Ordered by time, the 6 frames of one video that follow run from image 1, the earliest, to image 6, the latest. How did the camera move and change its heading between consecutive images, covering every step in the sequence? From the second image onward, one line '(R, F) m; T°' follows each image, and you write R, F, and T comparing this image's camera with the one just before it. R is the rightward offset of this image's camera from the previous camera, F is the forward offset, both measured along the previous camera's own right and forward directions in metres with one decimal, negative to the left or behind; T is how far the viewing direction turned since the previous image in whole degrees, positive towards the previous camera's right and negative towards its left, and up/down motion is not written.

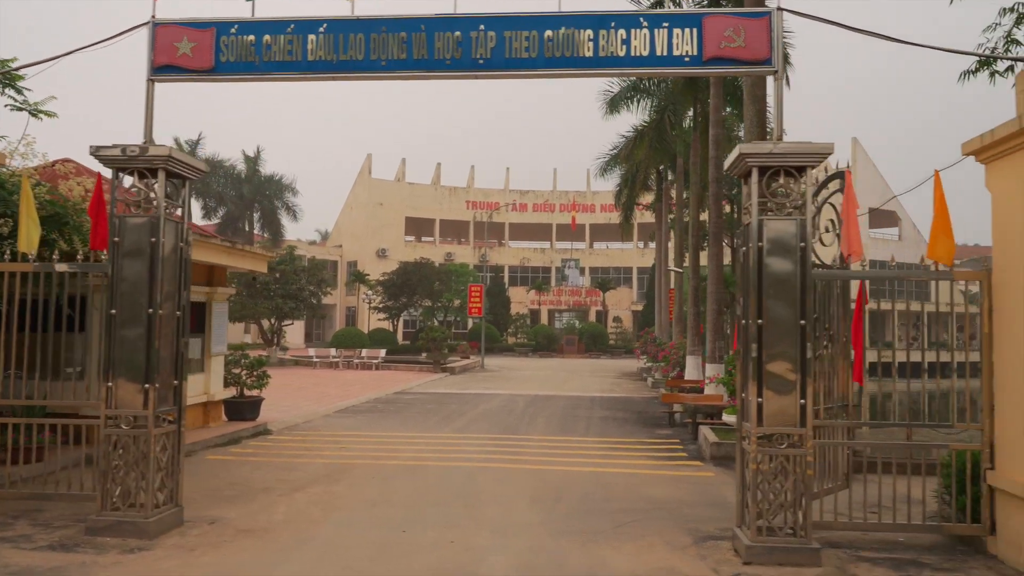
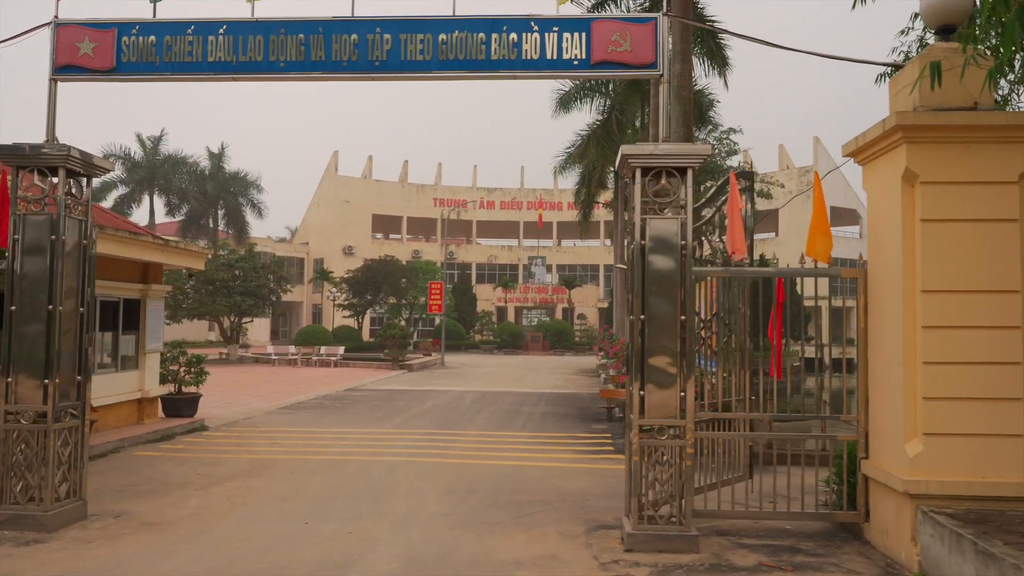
(+0.6, -0.2) m; +2°
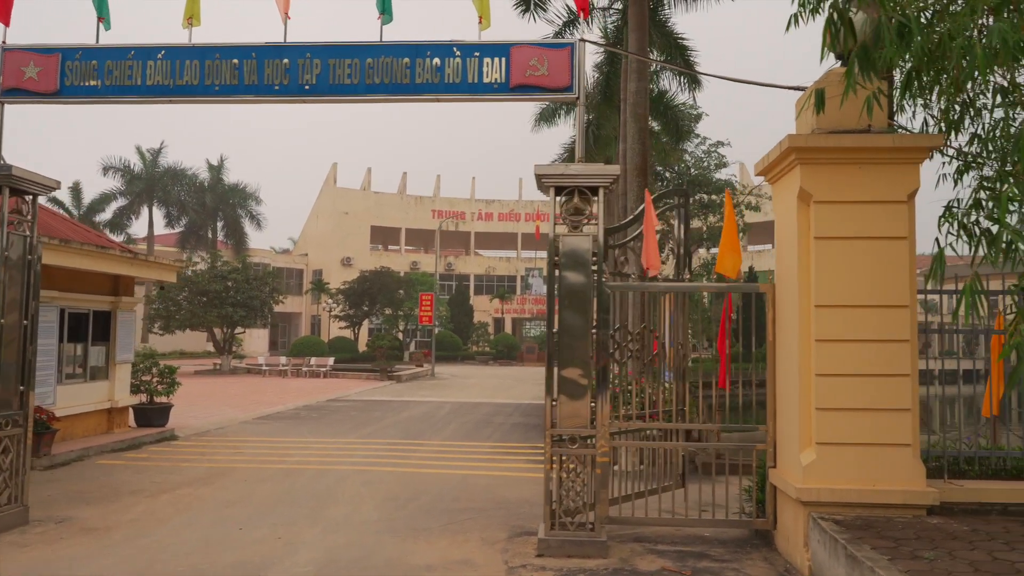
(+0.7, -0.3) m; -1°
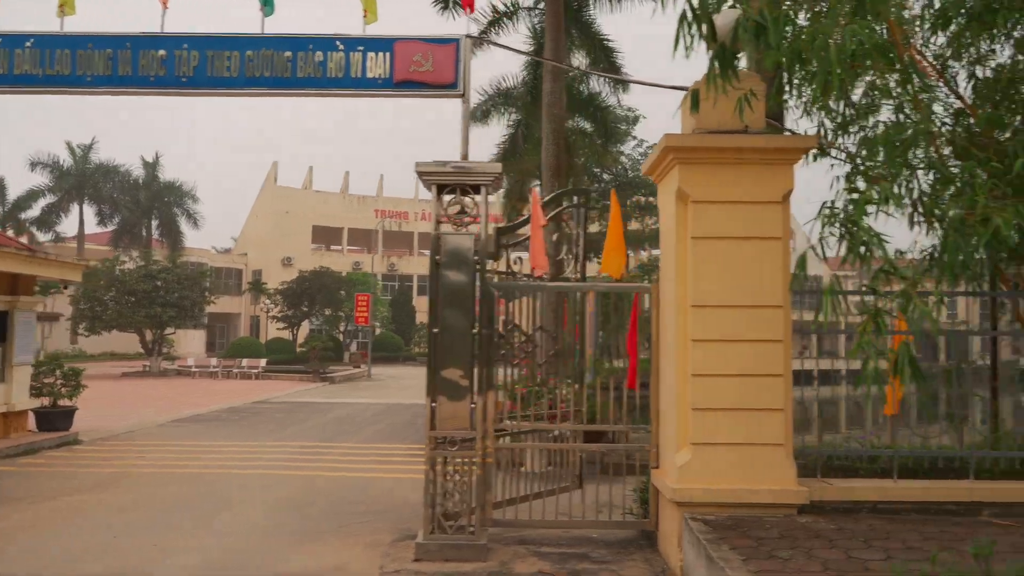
(+0.5, +0.1) m; +3°
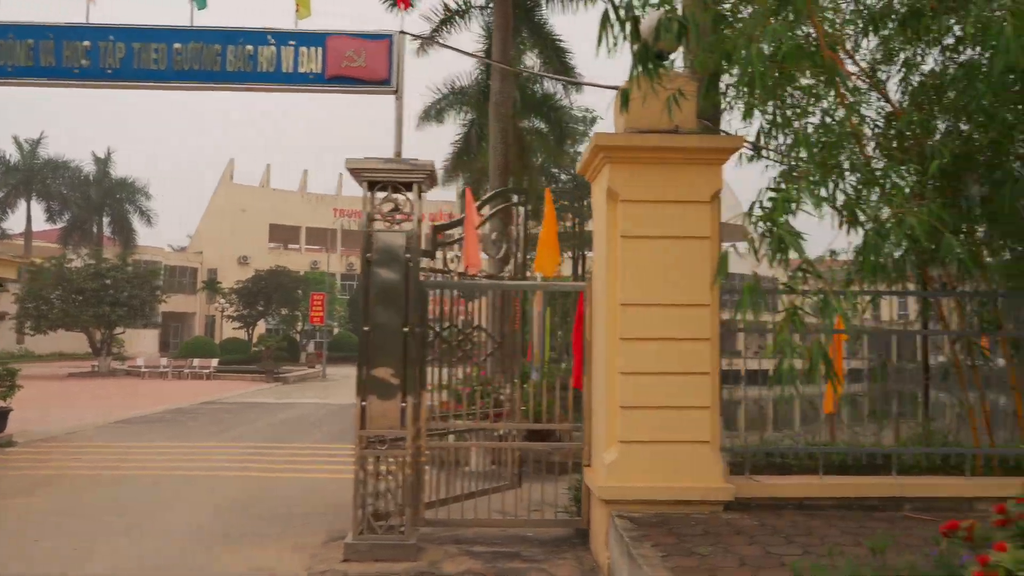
(+0.2, 0.0) m; +2°
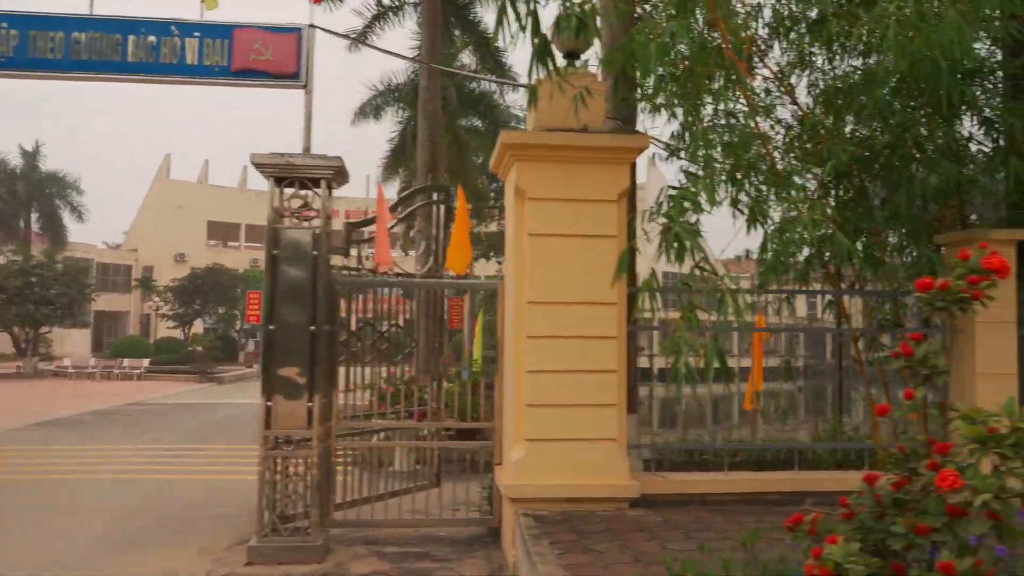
(+0.3, 0.0) m; +4°
